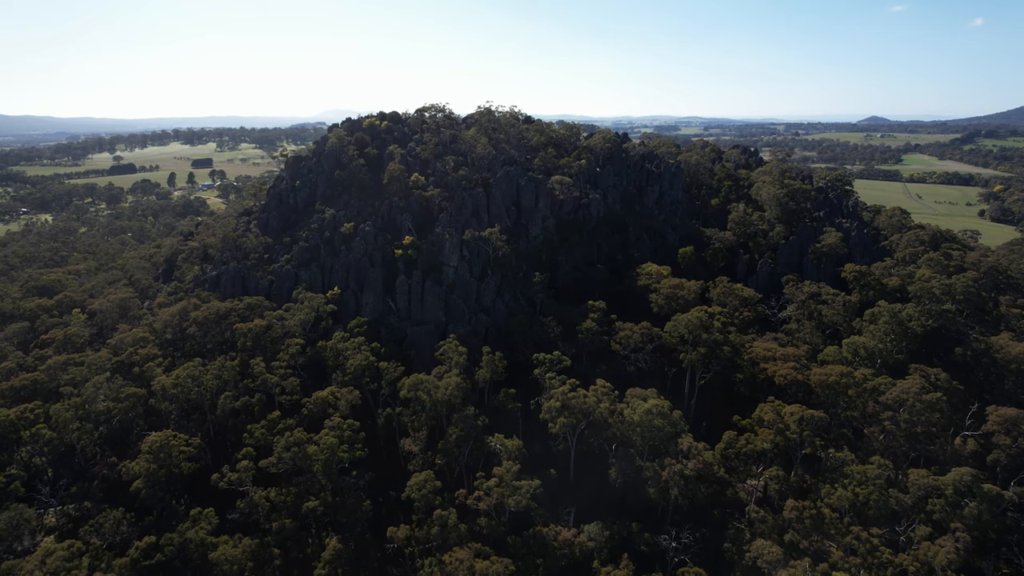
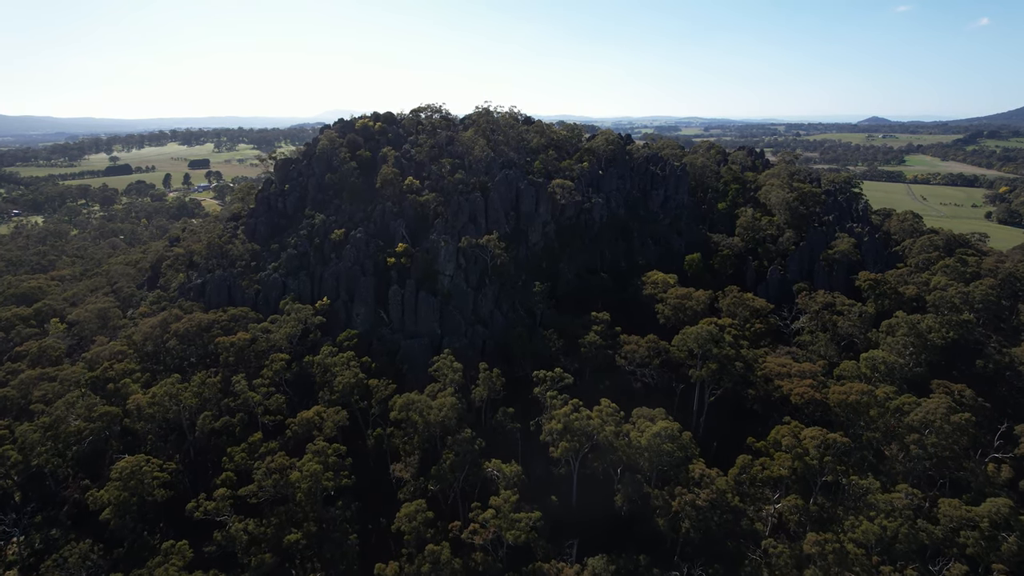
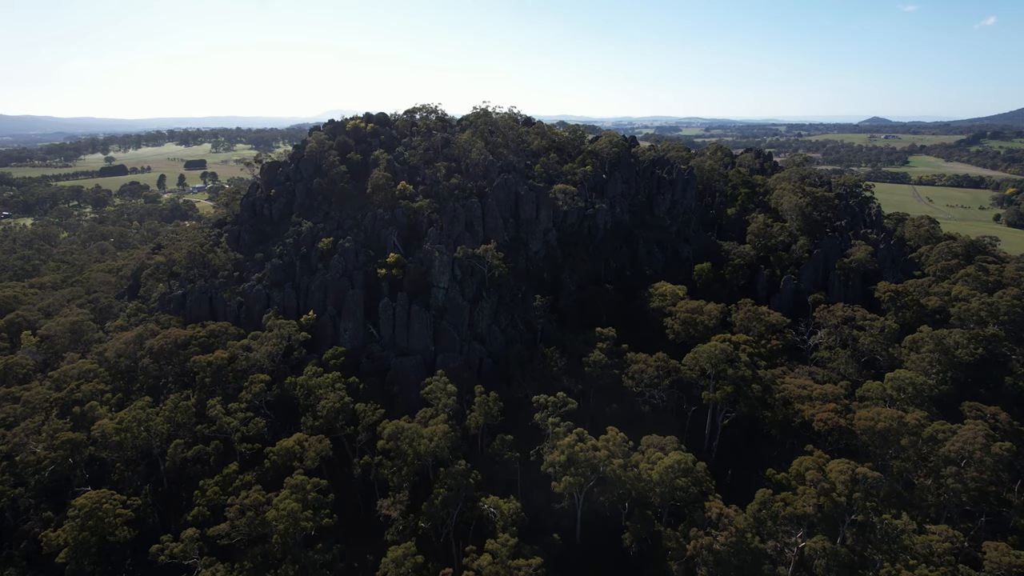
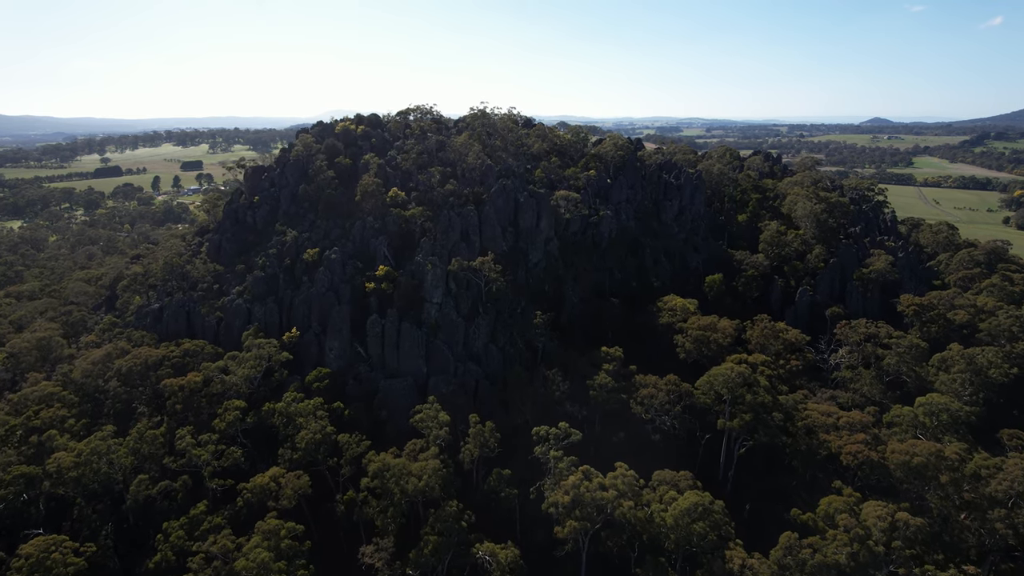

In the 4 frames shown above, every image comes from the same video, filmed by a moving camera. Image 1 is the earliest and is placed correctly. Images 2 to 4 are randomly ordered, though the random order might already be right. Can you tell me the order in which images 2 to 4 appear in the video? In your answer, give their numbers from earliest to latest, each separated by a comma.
2, 3, 4
